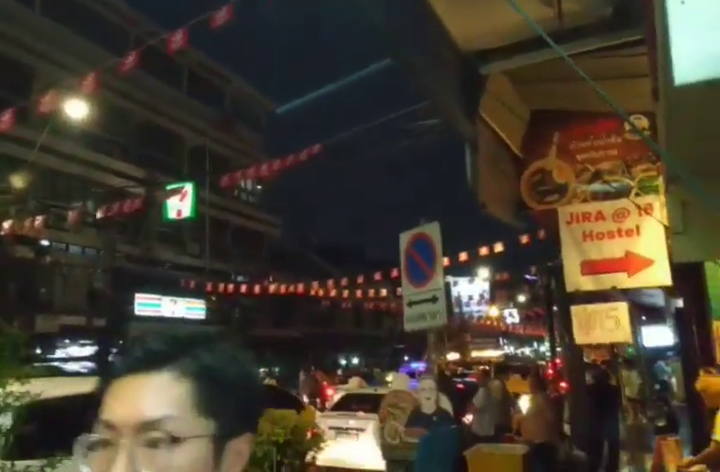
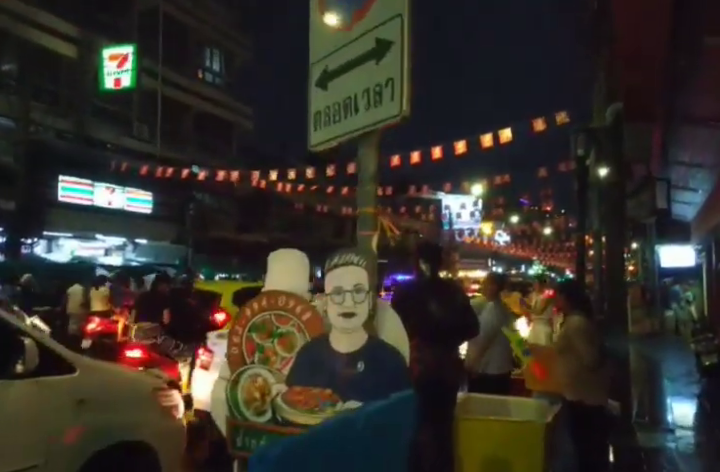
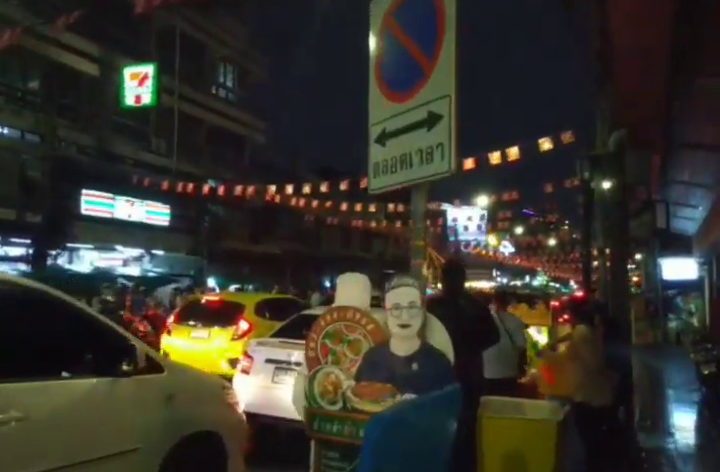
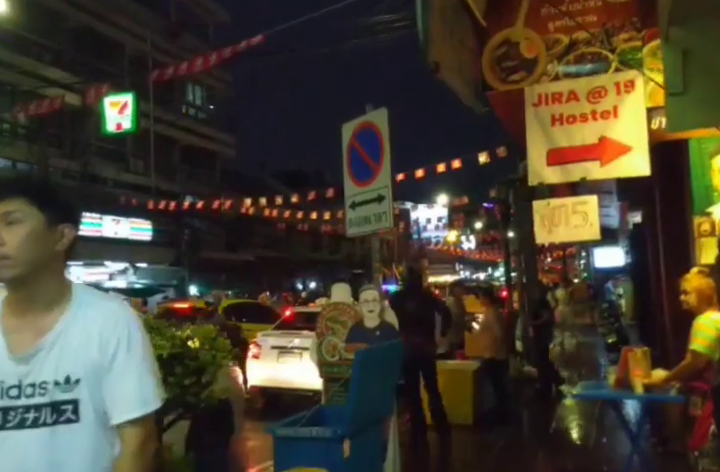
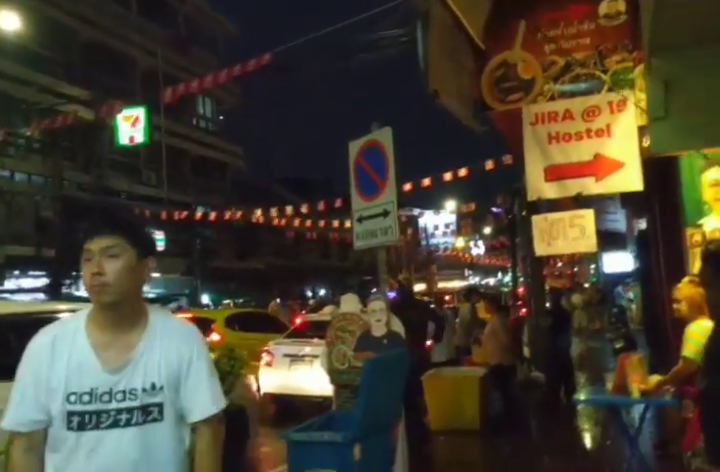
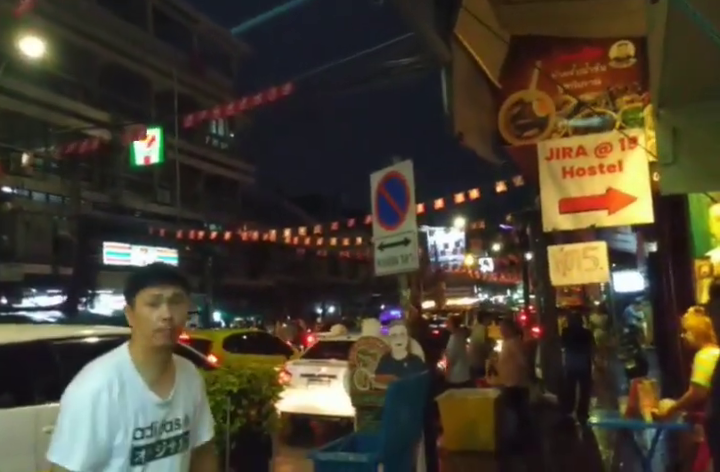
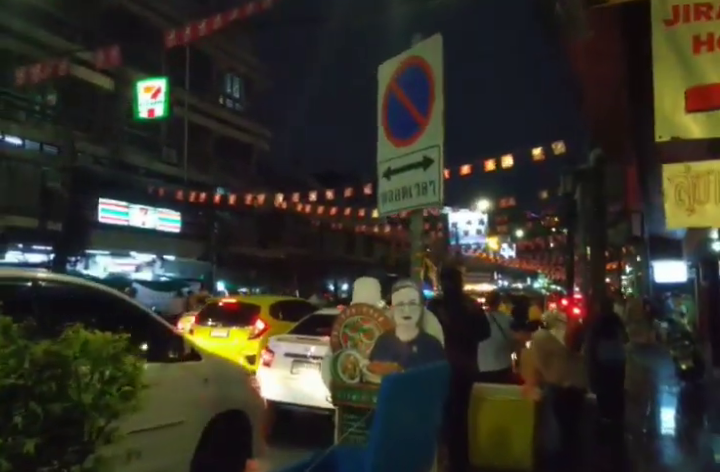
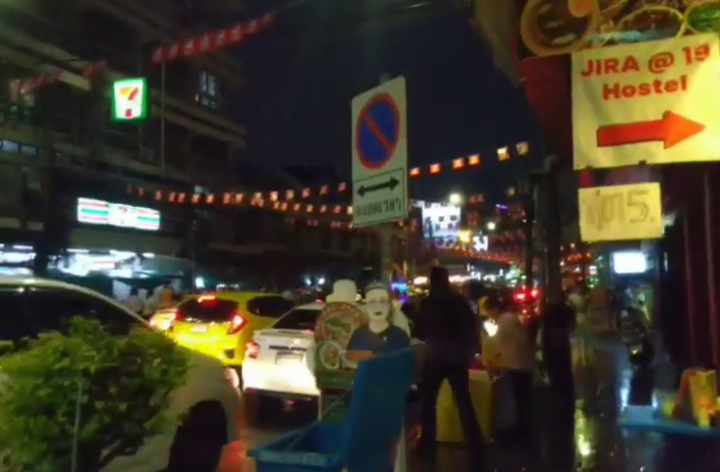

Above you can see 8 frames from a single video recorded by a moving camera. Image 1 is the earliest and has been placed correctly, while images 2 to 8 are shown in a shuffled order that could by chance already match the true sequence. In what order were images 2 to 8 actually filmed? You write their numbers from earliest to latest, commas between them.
6, 5, 4, 8, 7, 3, 2
